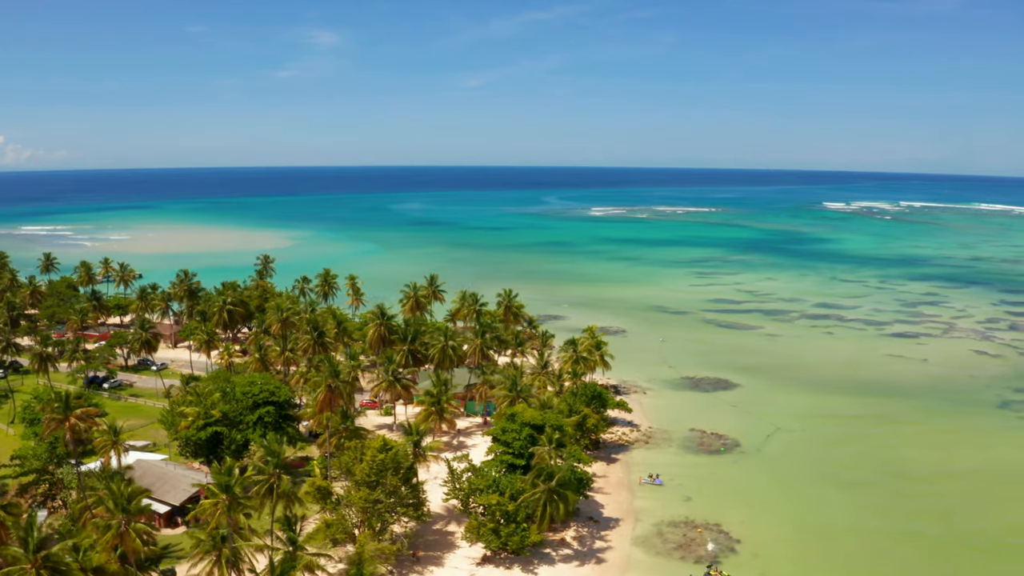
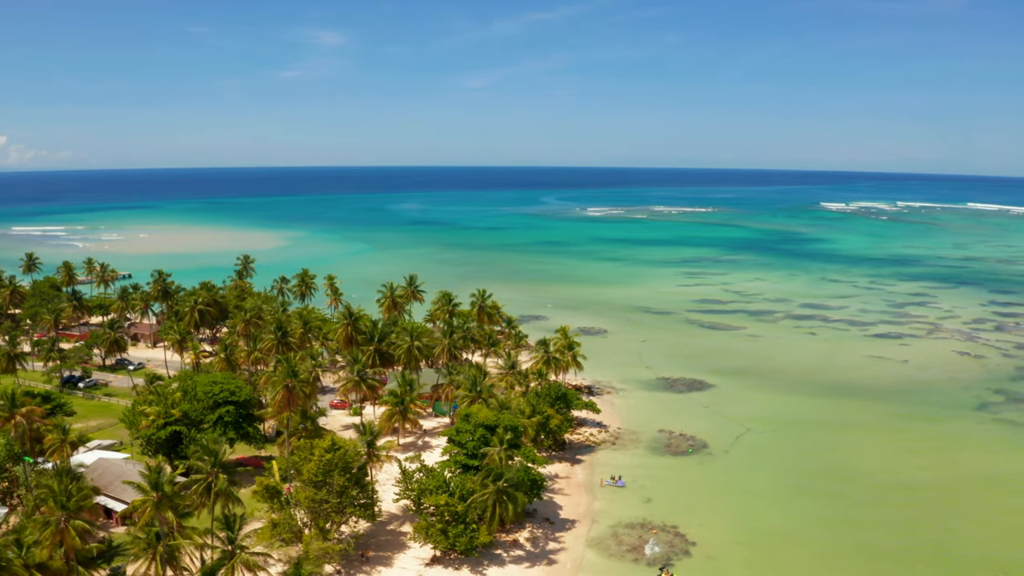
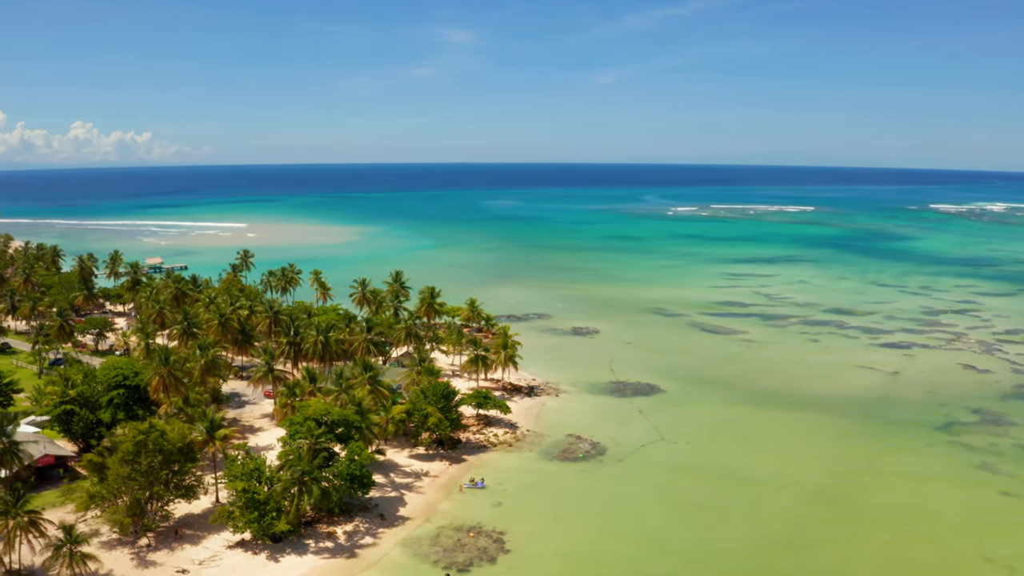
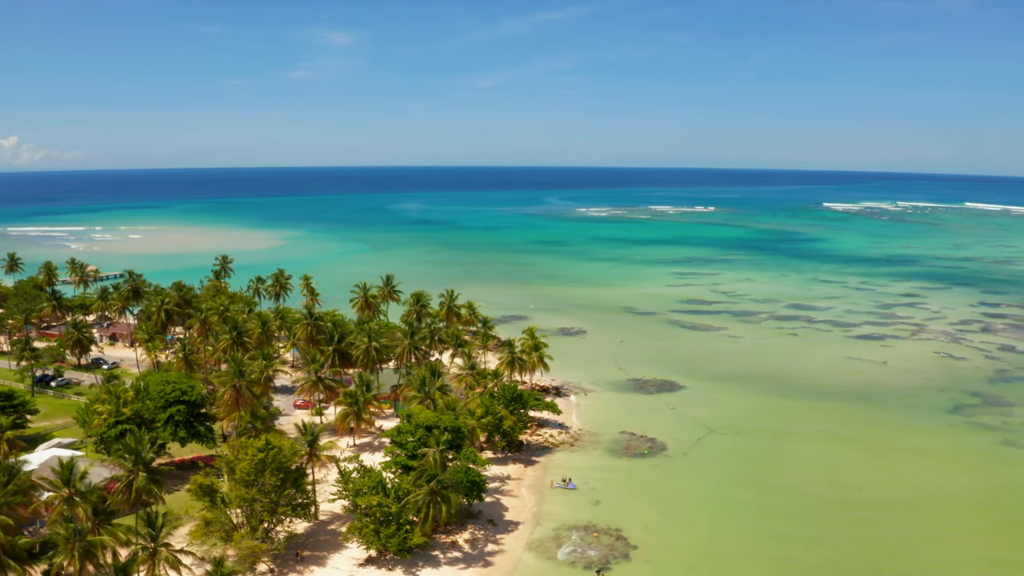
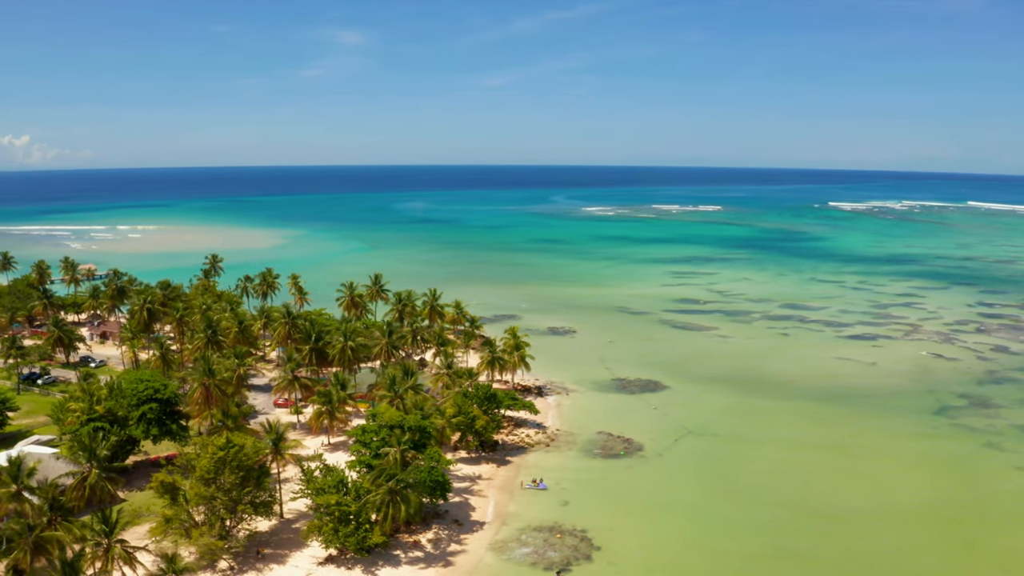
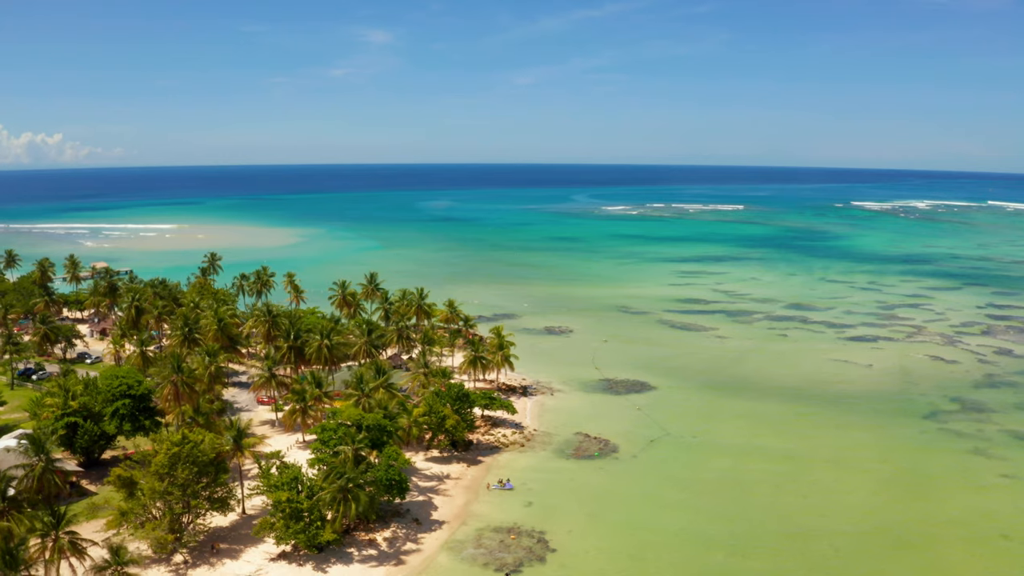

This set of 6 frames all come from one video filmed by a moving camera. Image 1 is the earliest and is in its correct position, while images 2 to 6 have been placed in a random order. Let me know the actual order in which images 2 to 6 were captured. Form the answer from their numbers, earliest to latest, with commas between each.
2, 4, 5, 6, 3
